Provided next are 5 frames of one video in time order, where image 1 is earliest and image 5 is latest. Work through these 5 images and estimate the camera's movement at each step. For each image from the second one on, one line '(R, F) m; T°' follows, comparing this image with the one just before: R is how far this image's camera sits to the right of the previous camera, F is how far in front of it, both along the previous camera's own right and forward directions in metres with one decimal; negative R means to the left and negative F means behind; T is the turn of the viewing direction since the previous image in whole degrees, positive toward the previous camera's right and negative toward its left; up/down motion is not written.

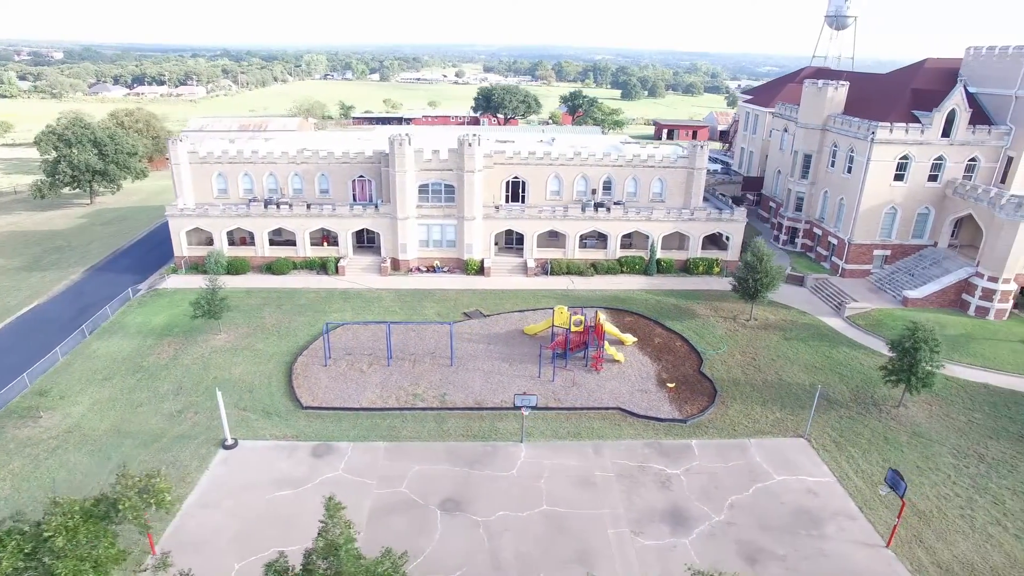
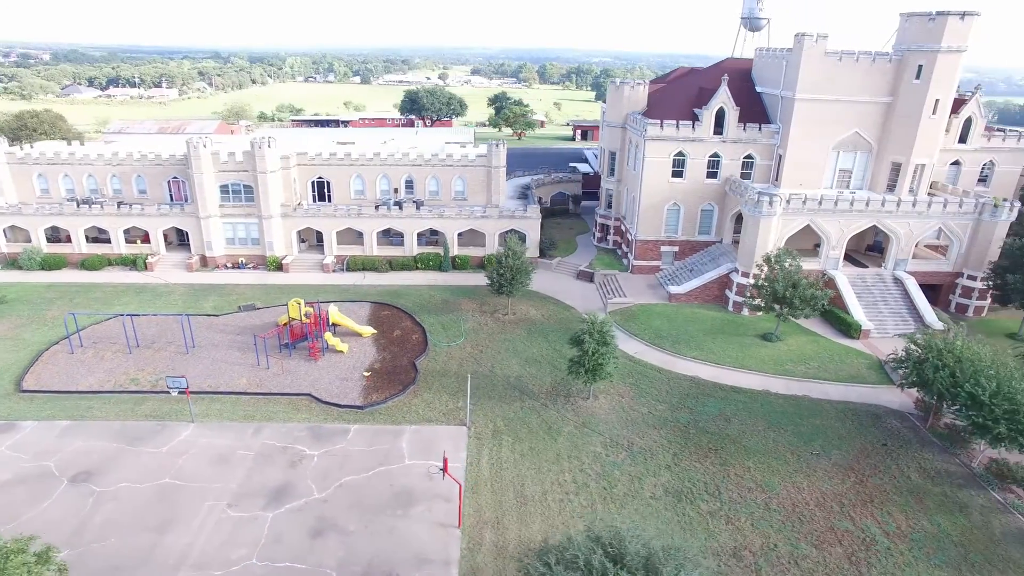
(+53.9, -1.1) m; 0°
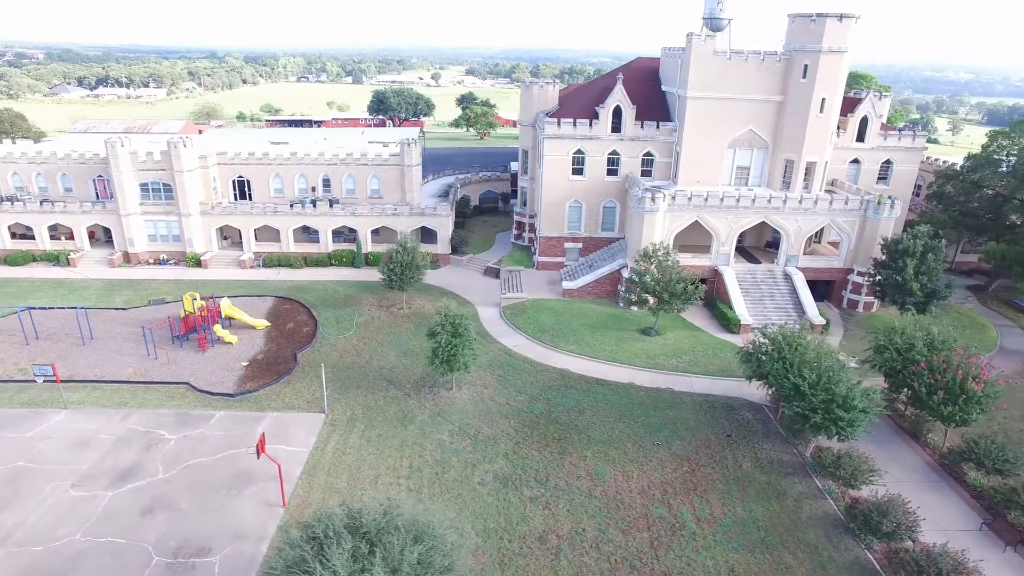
(+24.4, -0.8) m; 0°
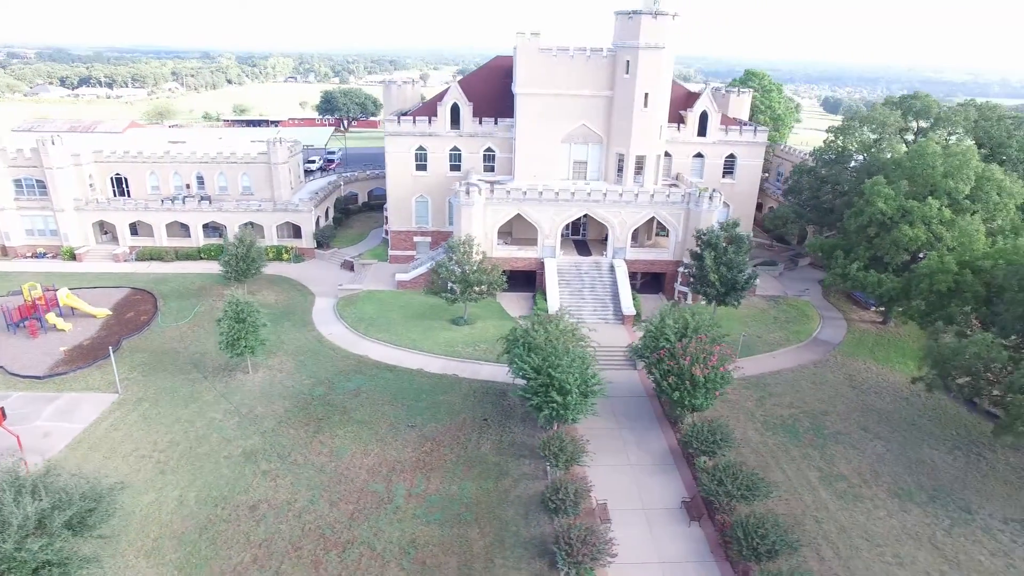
(+40.1, -1.1) m; 0°
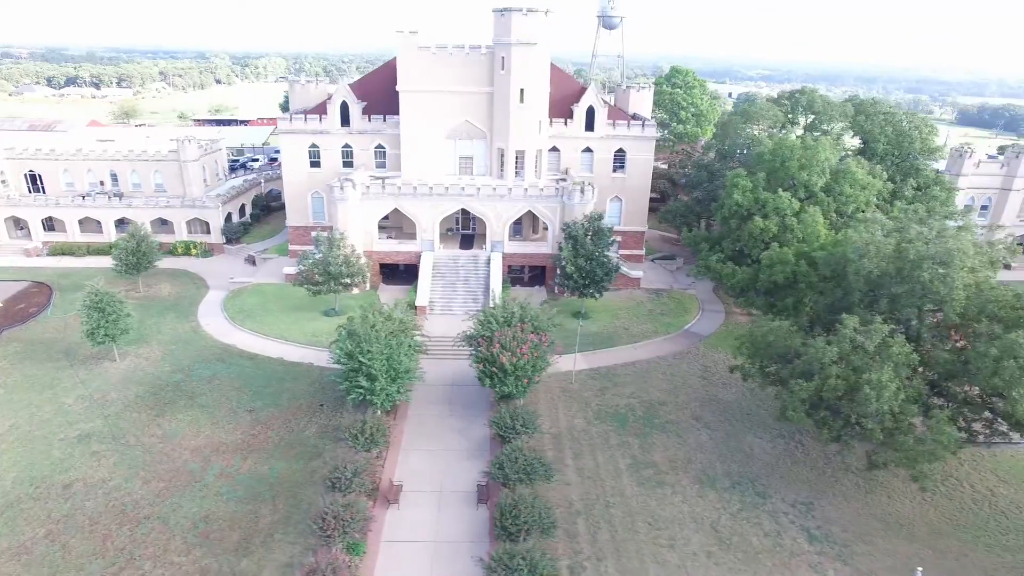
(+28.9, -0.7) m; 0°
